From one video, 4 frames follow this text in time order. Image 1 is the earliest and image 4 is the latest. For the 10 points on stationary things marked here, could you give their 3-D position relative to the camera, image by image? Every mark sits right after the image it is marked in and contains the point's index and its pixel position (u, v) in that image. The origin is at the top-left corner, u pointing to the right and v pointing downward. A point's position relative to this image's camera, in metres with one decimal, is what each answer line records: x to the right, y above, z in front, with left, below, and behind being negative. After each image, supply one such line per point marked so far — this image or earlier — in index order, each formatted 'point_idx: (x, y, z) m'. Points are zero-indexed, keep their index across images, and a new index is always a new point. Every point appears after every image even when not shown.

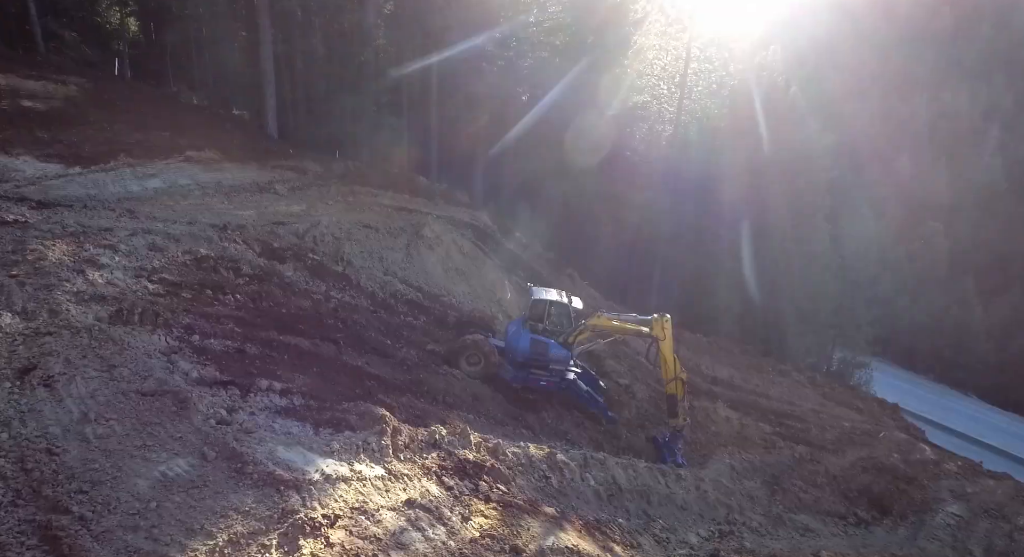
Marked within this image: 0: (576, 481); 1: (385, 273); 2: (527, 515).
0: (+0.8, -2.5, +7.6) m
1: (-2.6, +0.1, +12.6) m
2: (+0.1, -2.1, +5.5) m
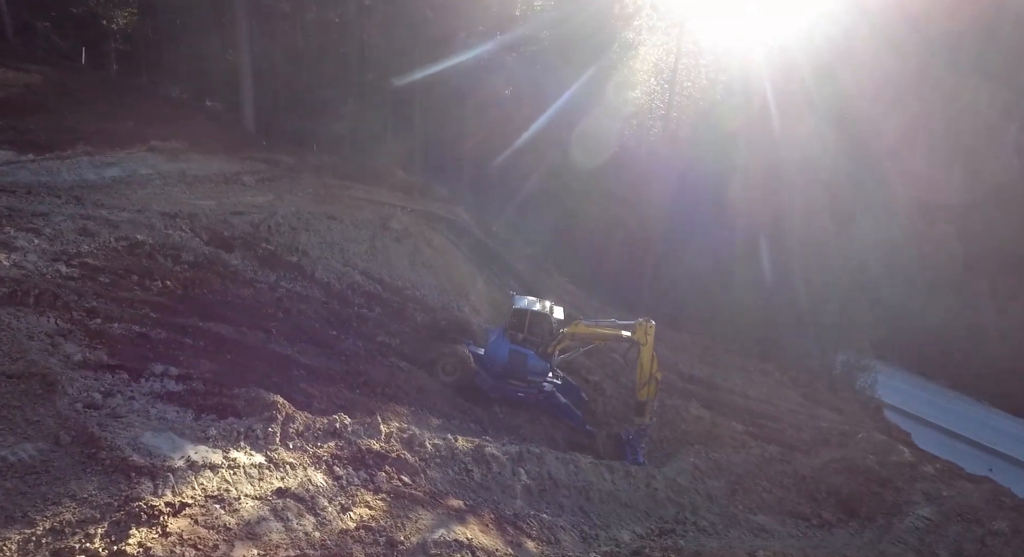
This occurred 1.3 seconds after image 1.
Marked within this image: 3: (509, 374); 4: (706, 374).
0: (-0.1, -2.3, +7.4) m
1: (-3.3, +0.3, +12.5) m
2: (-0.8, -1.9, +5.3) m
3: (+0.3, -2.0, +10.9) m
4: (+5.3, -2.6, +17.1) m
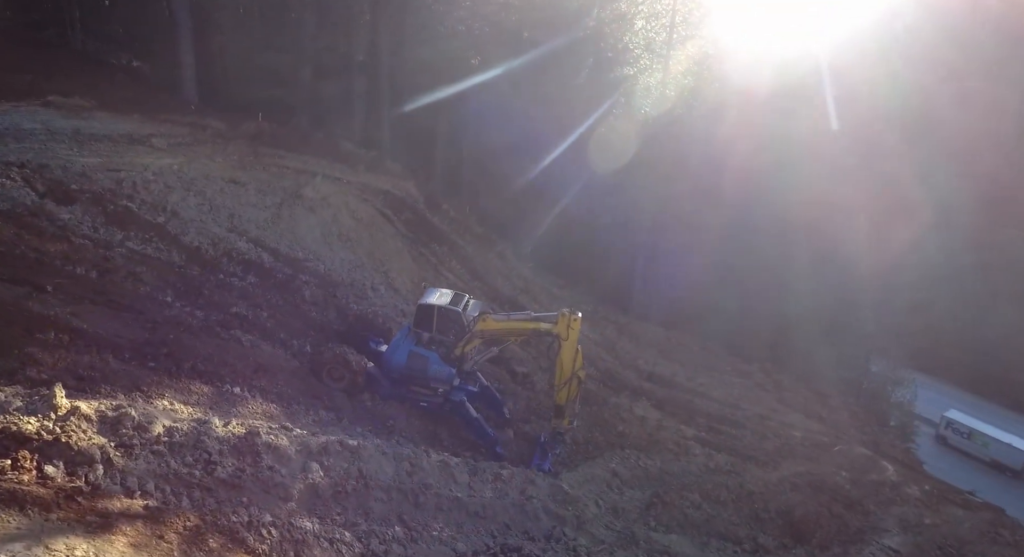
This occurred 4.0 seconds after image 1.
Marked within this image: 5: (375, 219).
0: (-2.2, -1.8, +5.9) m
1: (-5.1, +0.9, +11.1) m
2: (-3.0, -1.4, +3.8) m
3: (-1.6, -1.5, +9.4) m
4: (+3.8, -2.3, +15.2) m
5: (-3.1, +1.4, +14.1) m
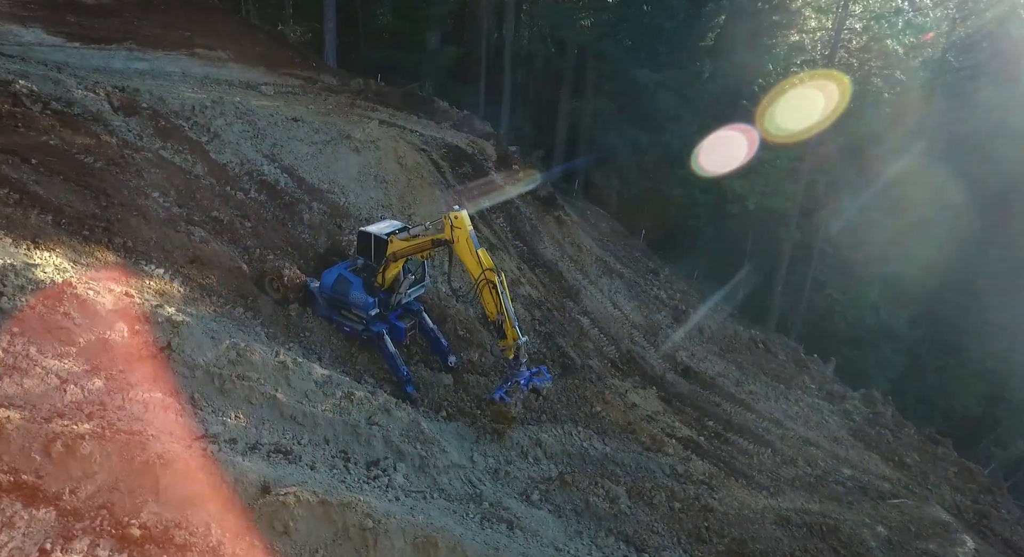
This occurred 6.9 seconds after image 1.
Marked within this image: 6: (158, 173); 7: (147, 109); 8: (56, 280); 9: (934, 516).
0: (-4.7, -0.4, +6.6) m
1: (-5.0, +2.5, +12.5) m
2: (-6.1, +0.1, +5.0) m
3: (-2.7, -0.3, +9.6) m
4: (+4.3, -1.9, +13.0) m
5: (-2.0, +2.6, +14.5) m
6: (-6.0, +1.7, +10.6) m
7: (-6.9, +3.2, +11.9) m
8: (-5.0, 0.0, +6.9) m
9: (+6.7, -3.8, +9.9) m
